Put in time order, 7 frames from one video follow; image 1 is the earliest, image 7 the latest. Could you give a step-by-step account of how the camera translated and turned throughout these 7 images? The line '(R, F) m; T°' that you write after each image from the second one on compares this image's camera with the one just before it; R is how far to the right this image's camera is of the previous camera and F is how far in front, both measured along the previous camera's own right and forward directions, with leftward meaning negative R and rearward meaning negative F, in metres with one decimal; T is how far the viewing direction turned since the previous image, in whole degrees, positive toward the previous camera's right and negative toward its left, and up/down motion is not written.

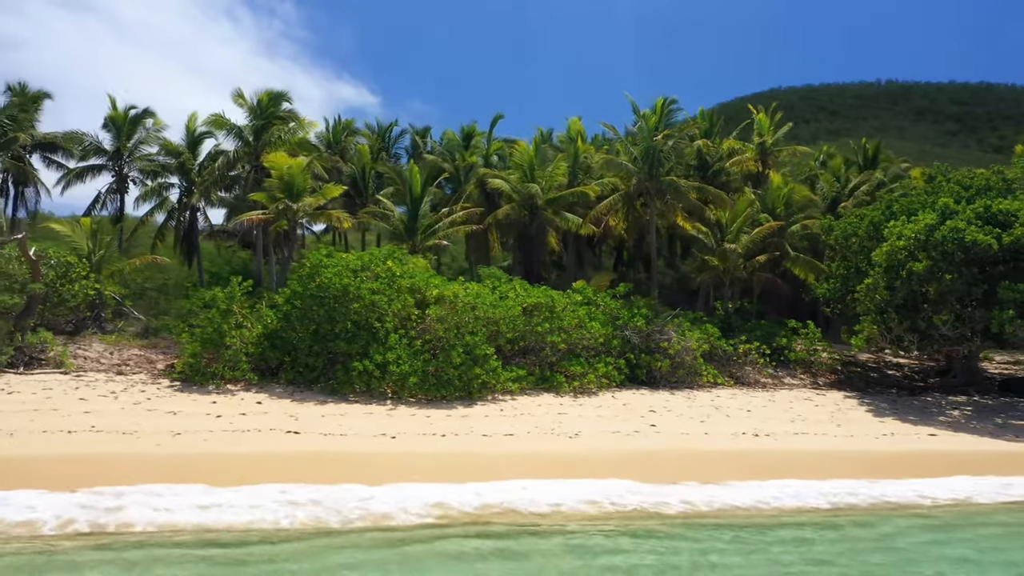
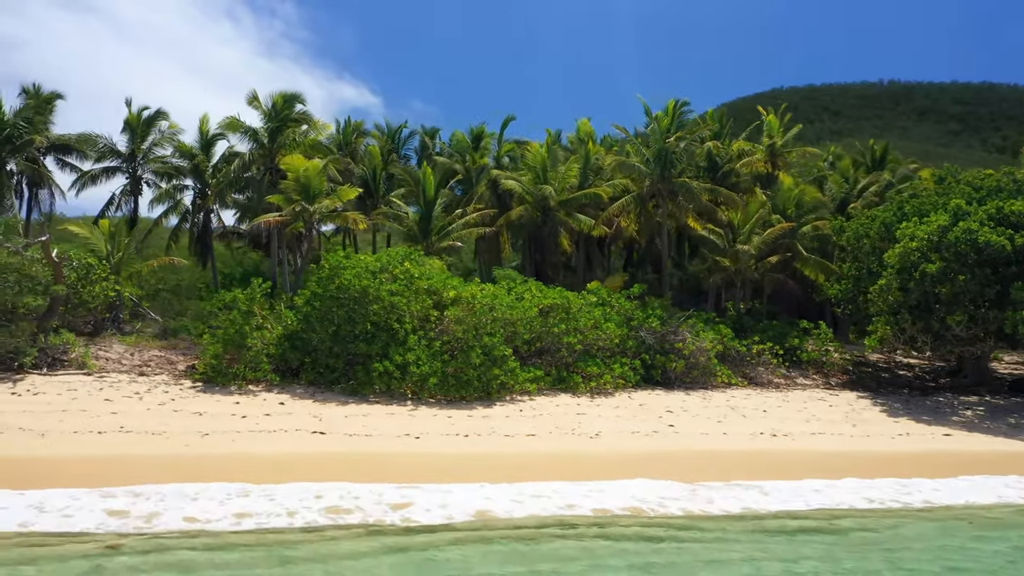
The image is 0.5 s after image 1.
(-0.4, -0.1) m; 0°
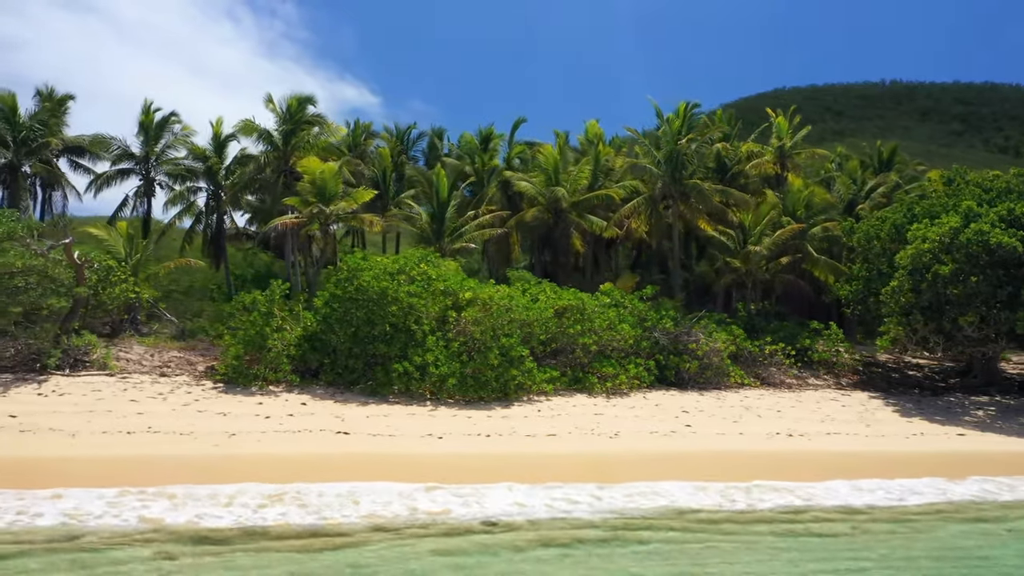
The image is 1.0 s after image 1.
(-0.4, -0.1) m; 0°
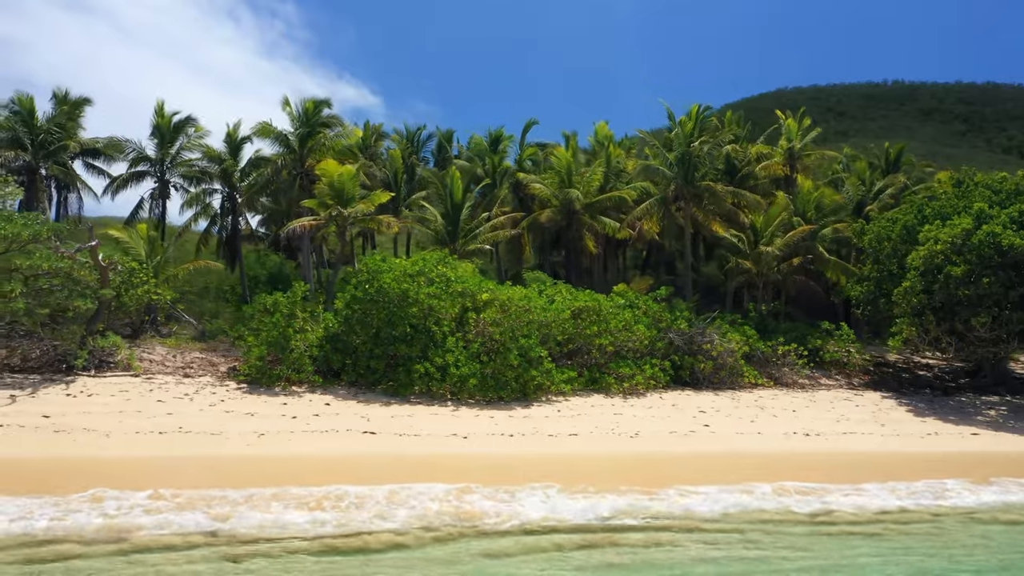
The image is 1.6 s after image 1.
(-0.4, -0.2) m; 0°
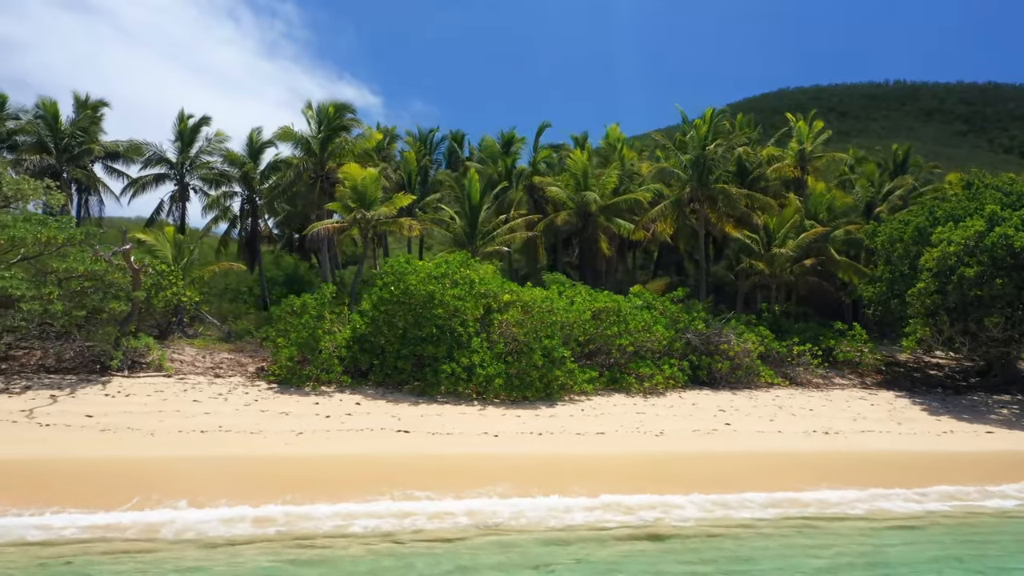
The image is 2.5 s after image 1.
(-0.5, -0.3) m; 0°
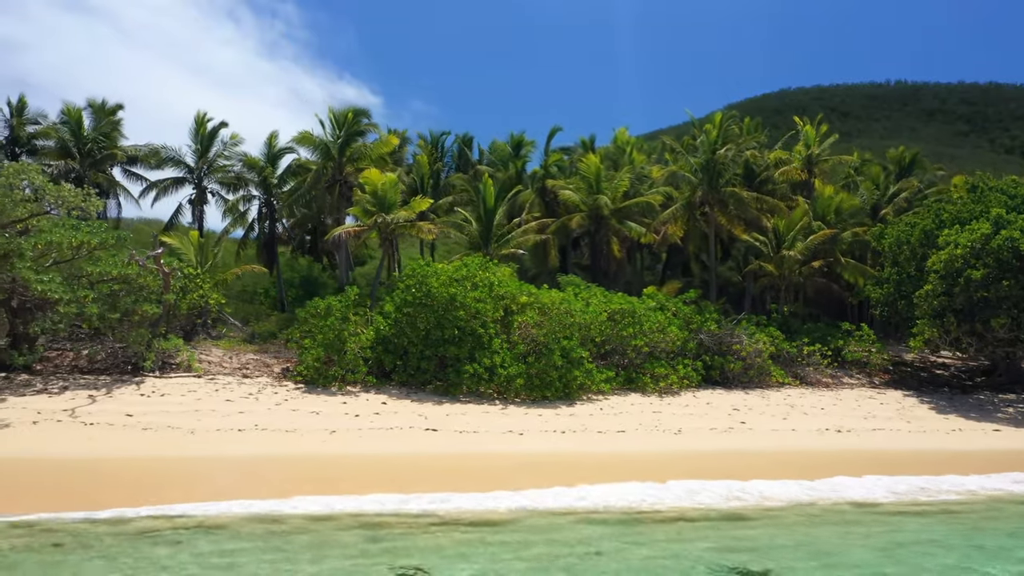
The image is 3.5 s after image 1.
(-0.4, -0.4) m; 0°
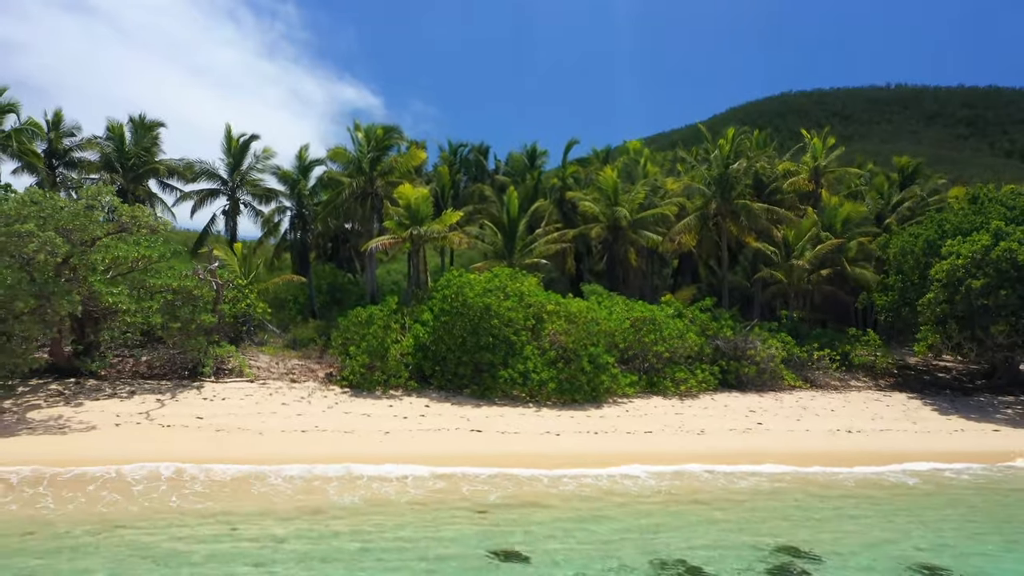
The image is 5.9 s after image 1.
(-0.8, -1.0) m; 0°
